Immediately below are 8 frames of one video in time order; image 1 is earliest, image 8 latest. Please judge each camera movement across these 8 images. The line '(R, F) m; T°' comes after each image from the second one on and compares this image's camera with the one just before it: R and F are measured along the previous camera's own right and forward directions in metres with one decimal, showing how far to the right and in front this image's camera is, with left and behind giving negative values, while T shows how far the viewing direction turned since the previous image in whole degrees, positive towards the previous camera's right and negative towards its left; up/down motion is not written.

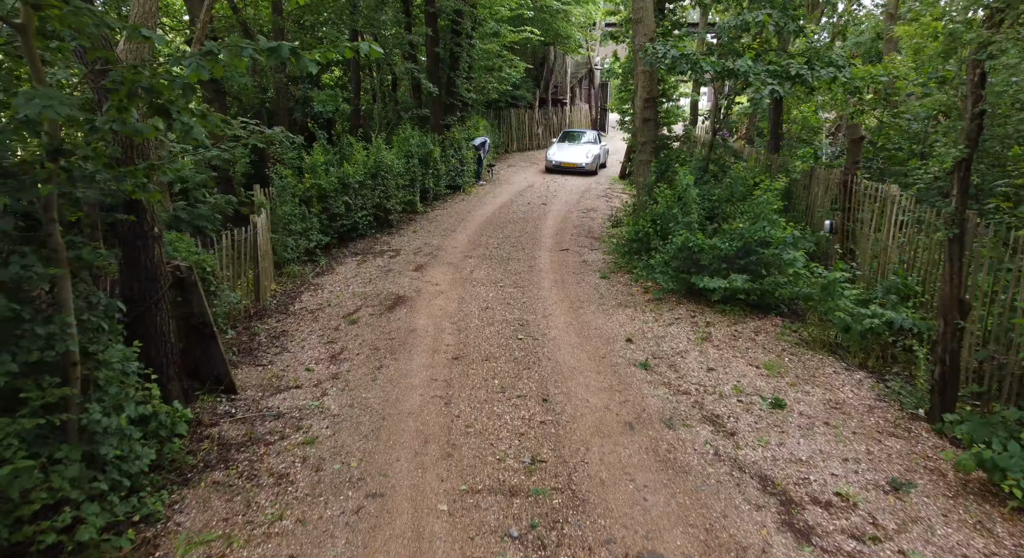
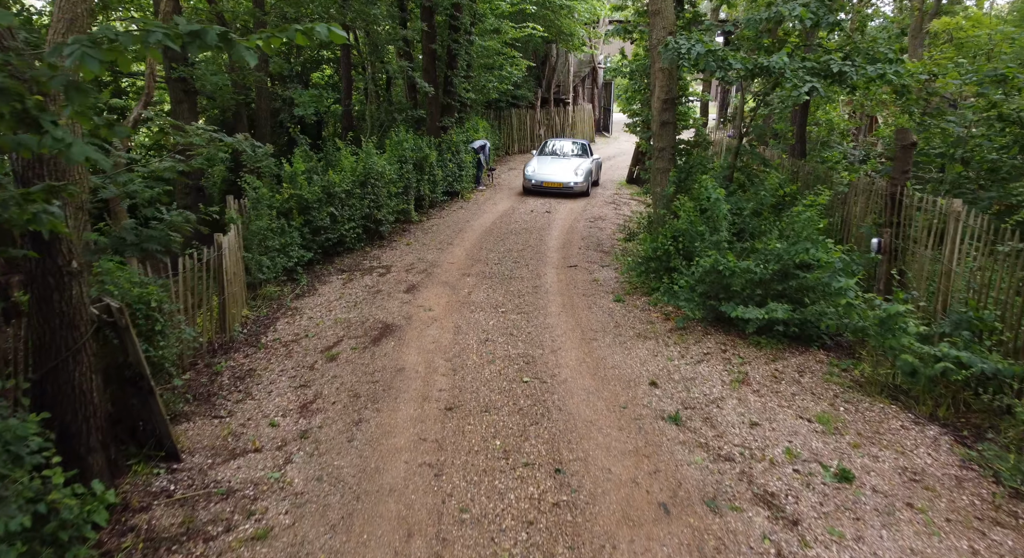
(0.0, +0.9) m; 0°
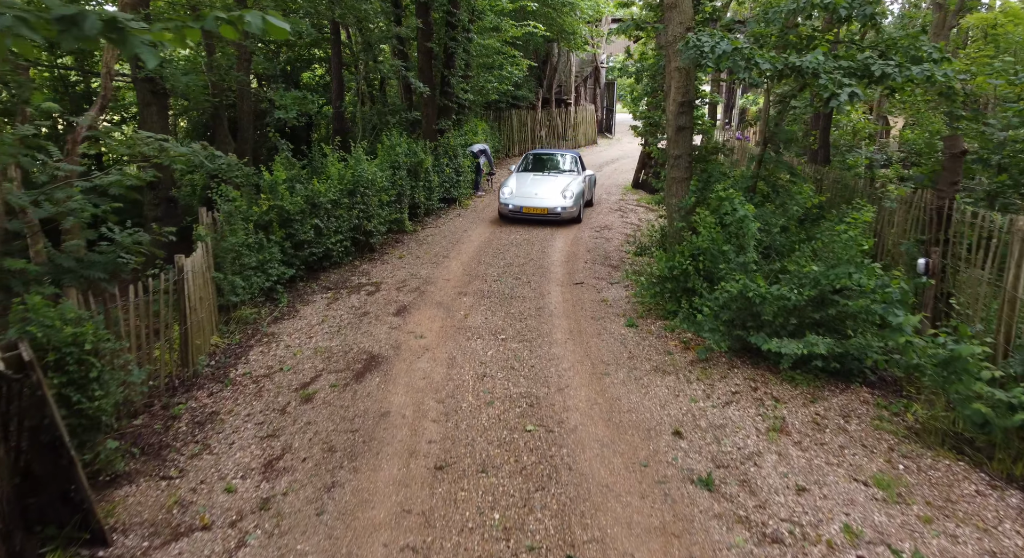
(0.0, +0.7) m; 0°
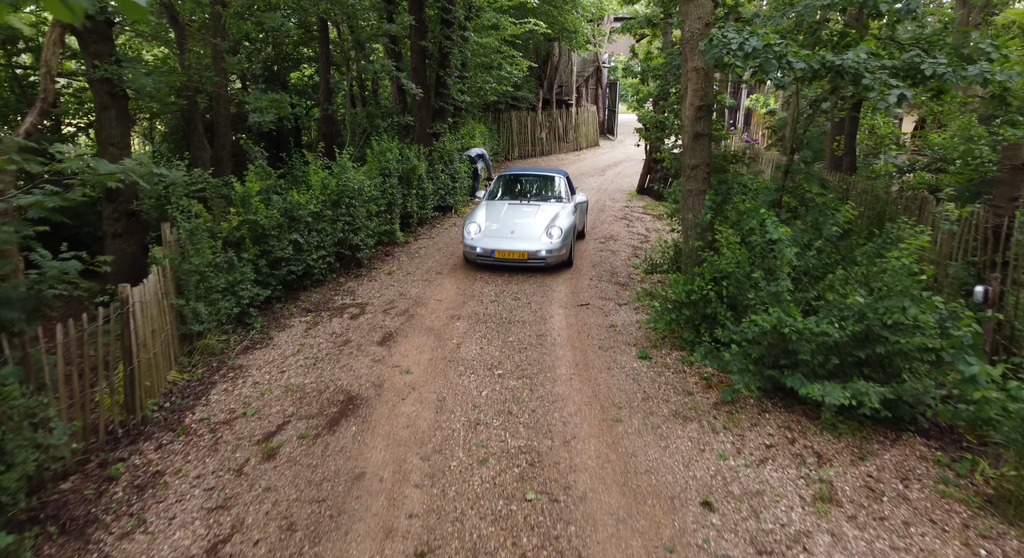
(0.0, +0.7) m; 0°
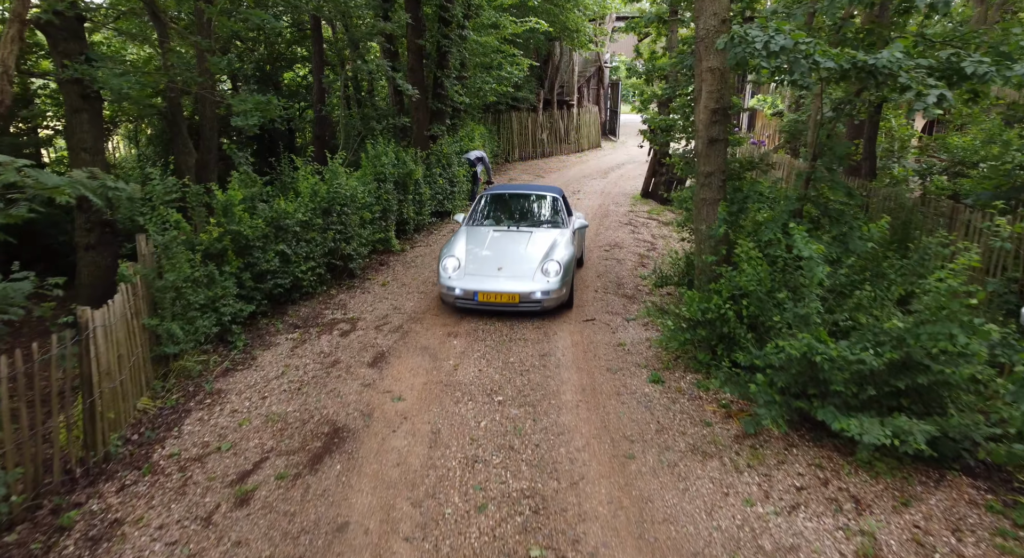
(0.0, +0.5) m; 0°
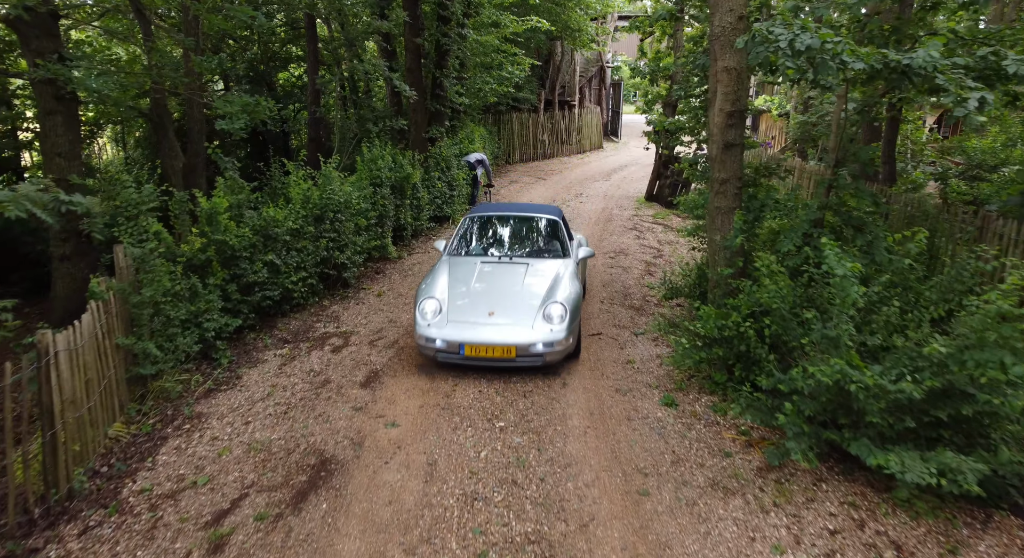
(0.0, +0.4) m; 0°
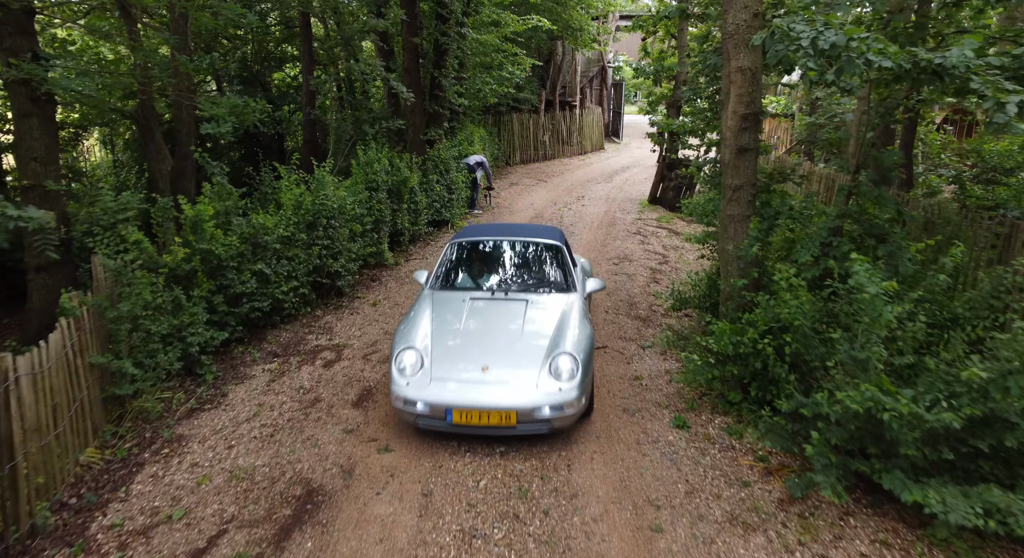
(0.0, +0.3) m; 0°
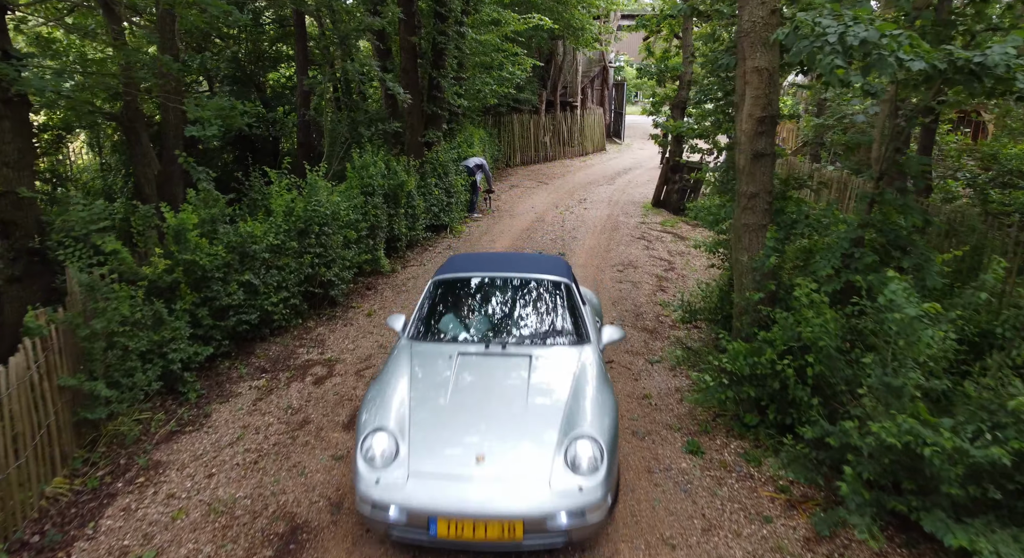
(0.0, +0.3) m; 0°
